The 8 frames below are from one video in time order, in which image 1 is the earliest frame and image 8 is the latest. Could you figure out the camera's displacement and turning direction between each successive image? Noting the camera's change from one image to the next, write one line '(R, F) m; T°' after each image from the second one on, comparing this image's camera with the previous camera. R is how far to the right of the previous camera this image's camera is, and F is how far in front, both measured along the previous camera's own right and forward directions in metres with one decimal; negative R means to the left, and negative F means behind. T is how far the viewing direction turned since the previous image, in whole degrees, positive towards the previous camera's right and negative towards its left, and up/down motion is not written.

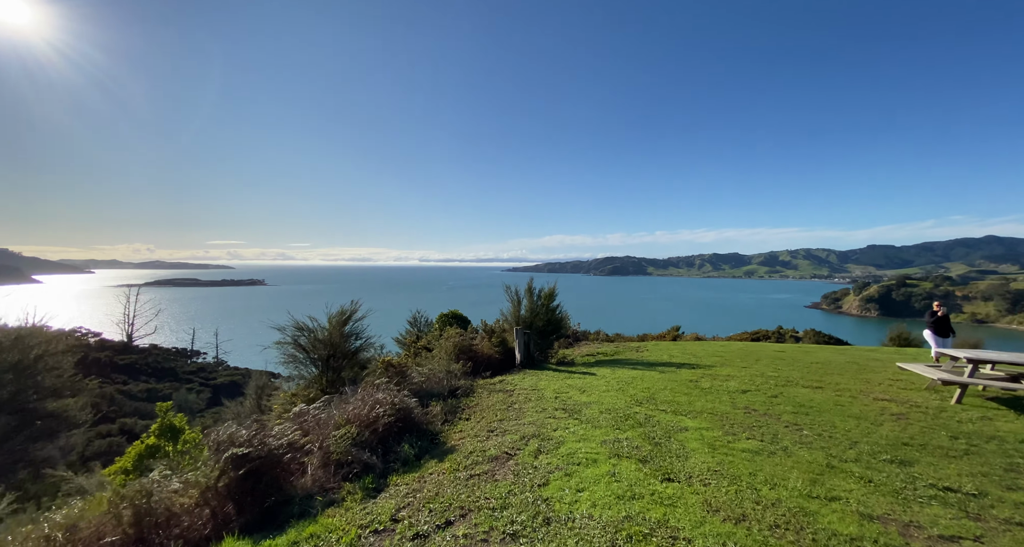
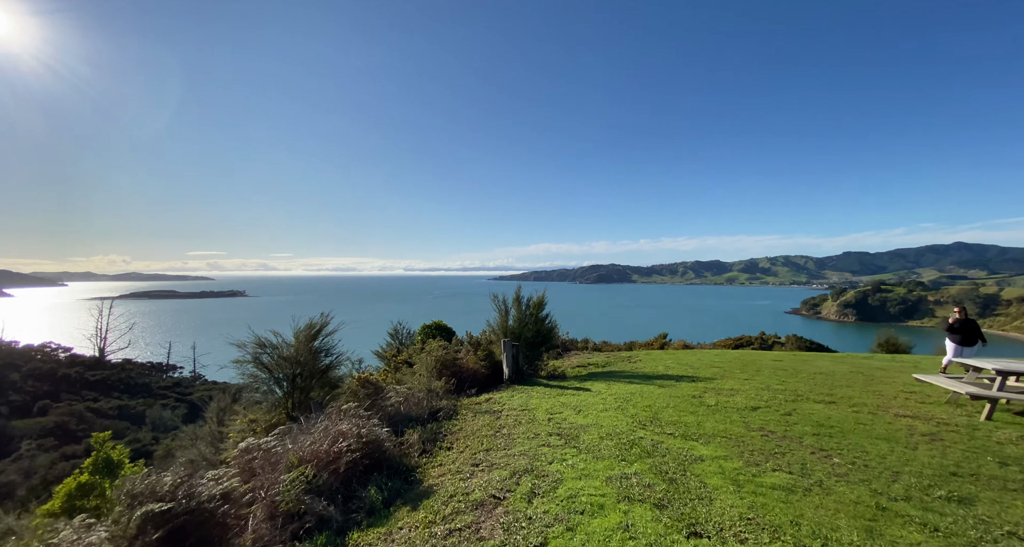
(0.0, +0.8) m; +2°
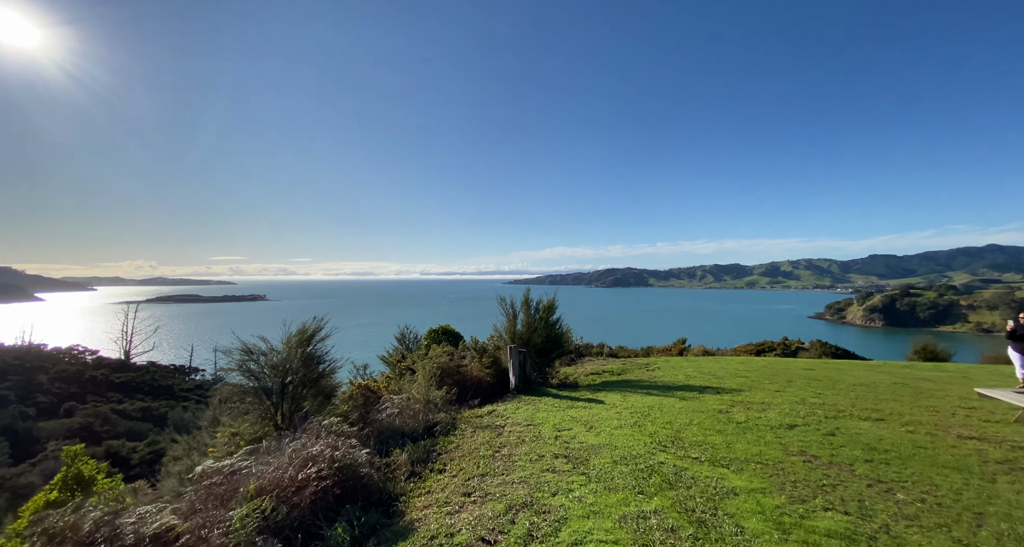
(+0.2, +0.8) m; -2°
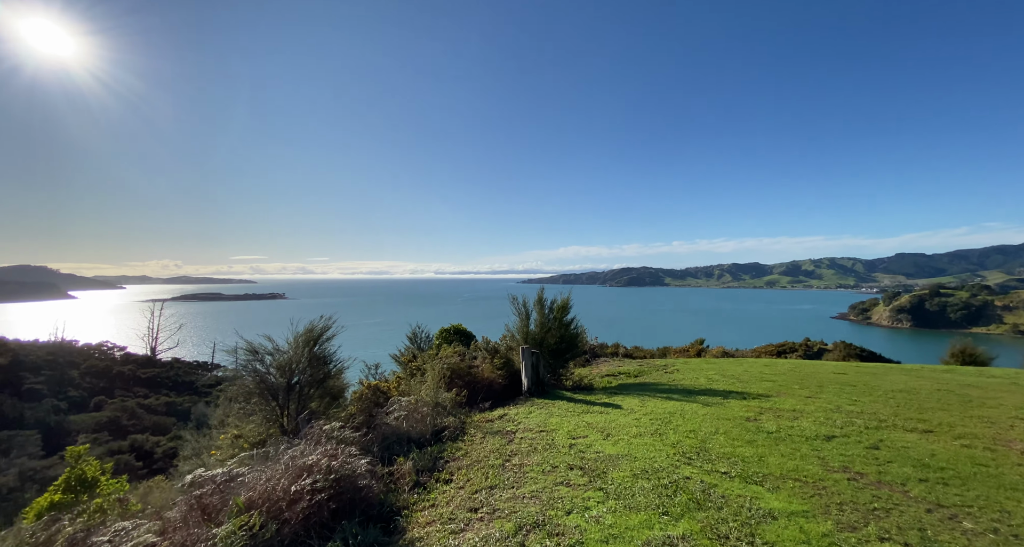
(0.0, +0.4) m; -2°
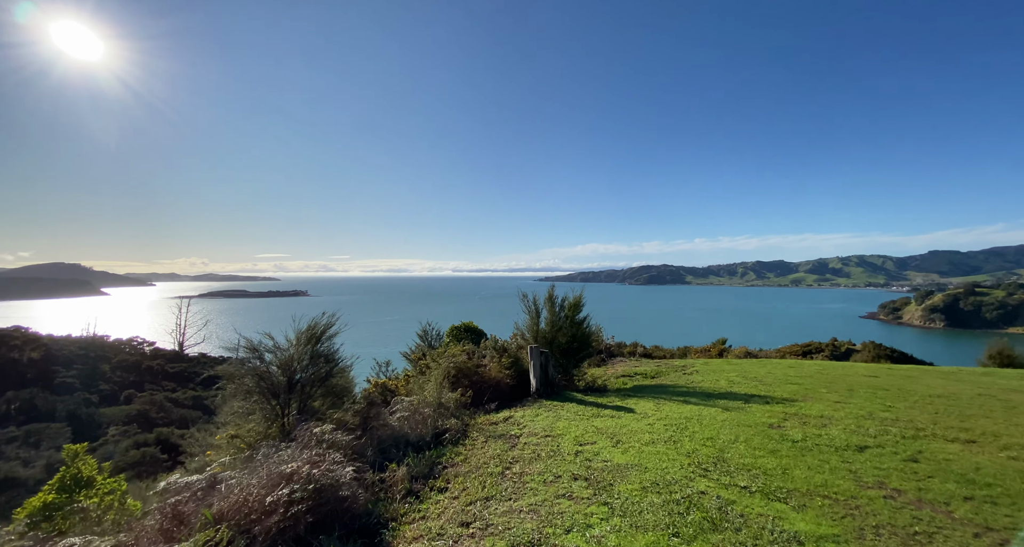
(+0.2, +0.4) m; -2°
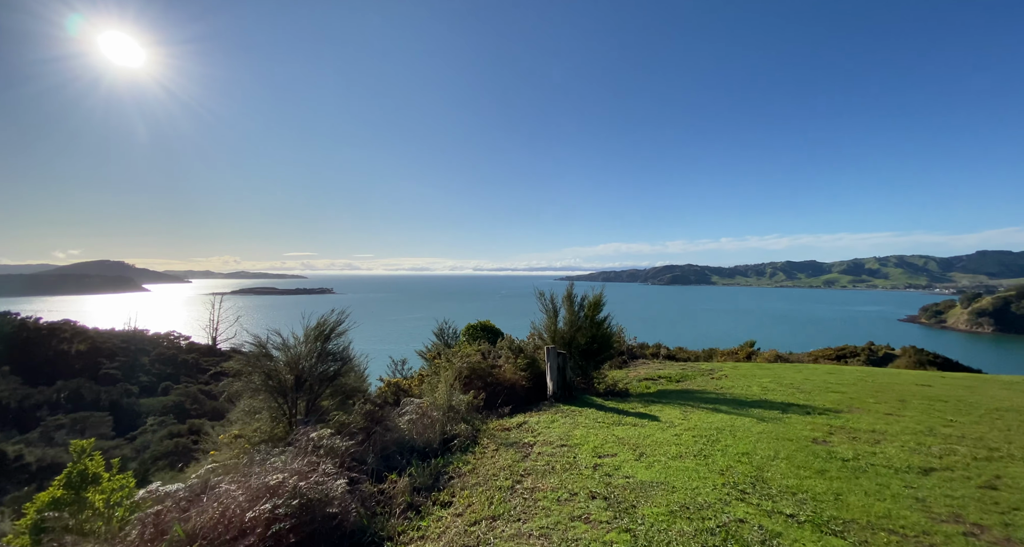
(+0.1, +0.5) m; -3°
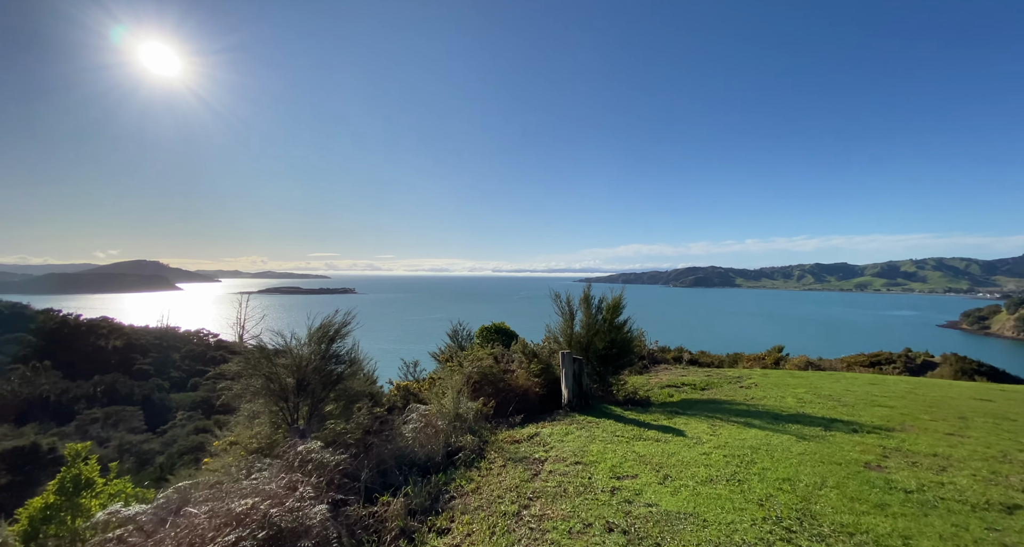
(+0.1, +0.6) m; -2°
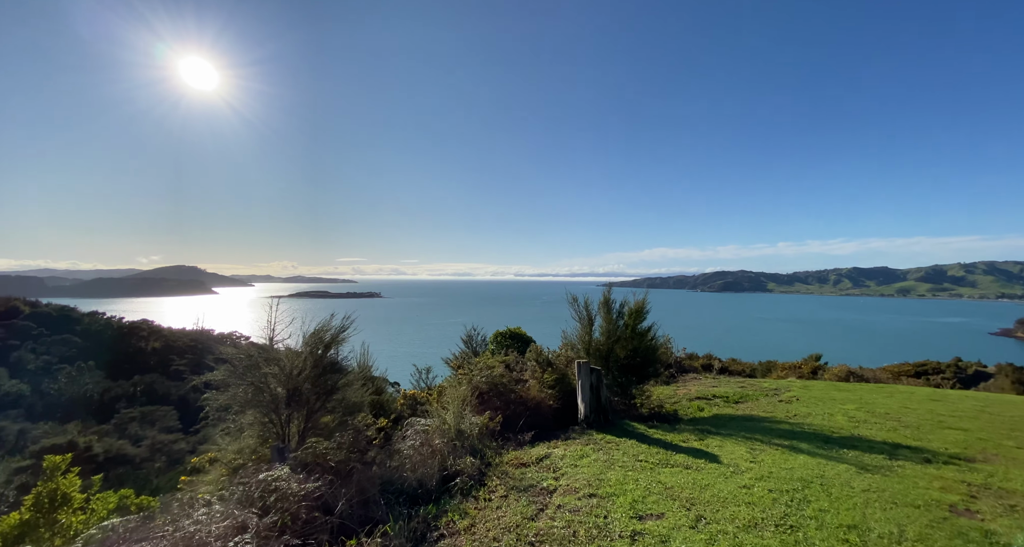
(+0.2, +0.8) m; -3°
